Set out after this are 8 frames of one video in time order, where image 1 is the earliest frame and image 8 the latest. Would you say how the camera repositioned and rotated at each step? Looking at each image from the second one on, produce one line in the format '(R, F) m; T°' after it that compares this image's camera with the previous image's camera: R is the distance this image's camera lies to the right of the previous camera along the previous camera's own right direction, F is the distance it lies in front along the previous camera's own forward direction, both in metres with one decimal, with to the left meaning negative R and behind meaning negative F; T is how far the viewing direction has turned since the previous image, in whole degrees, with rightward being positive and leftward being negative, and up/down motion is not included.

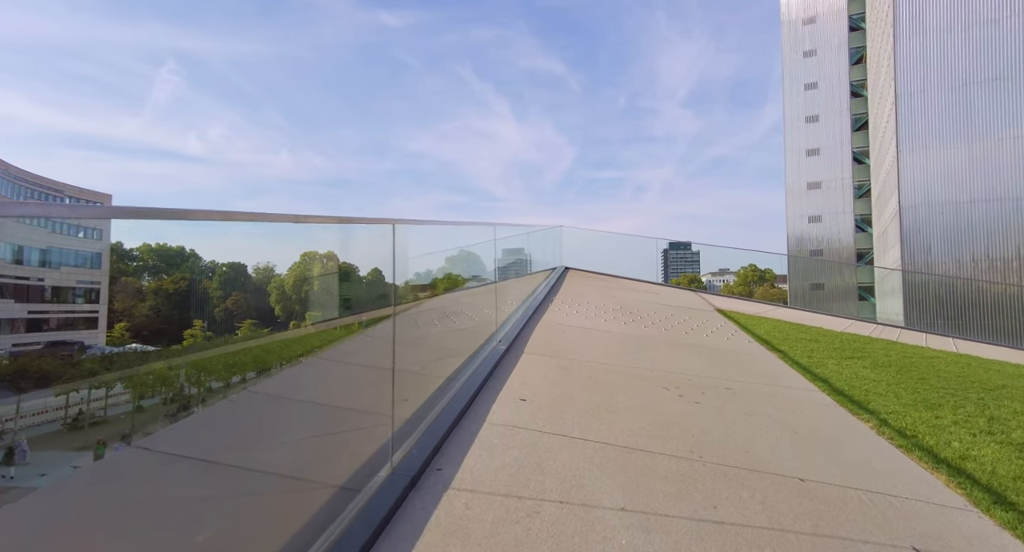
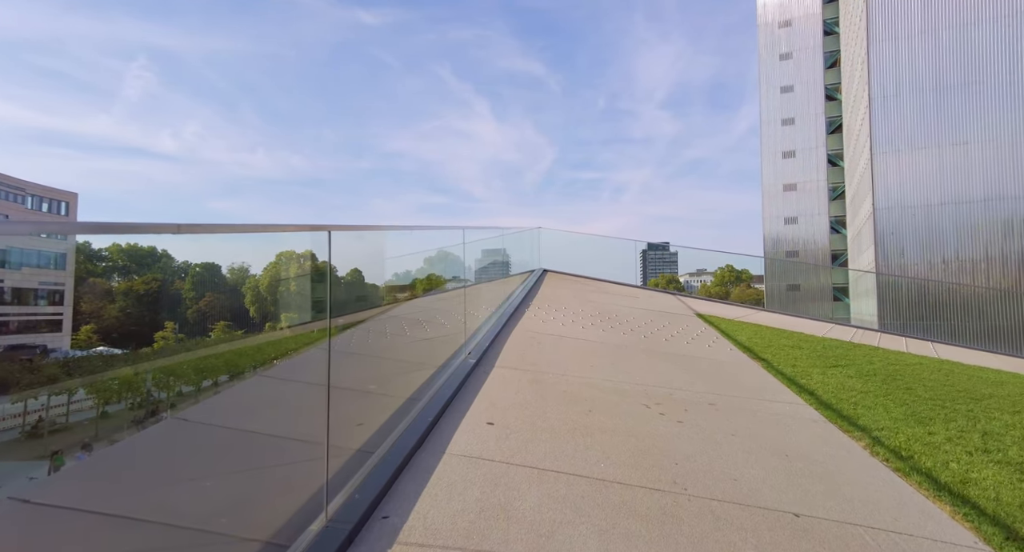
(+0.1, +0.2) m; +2°
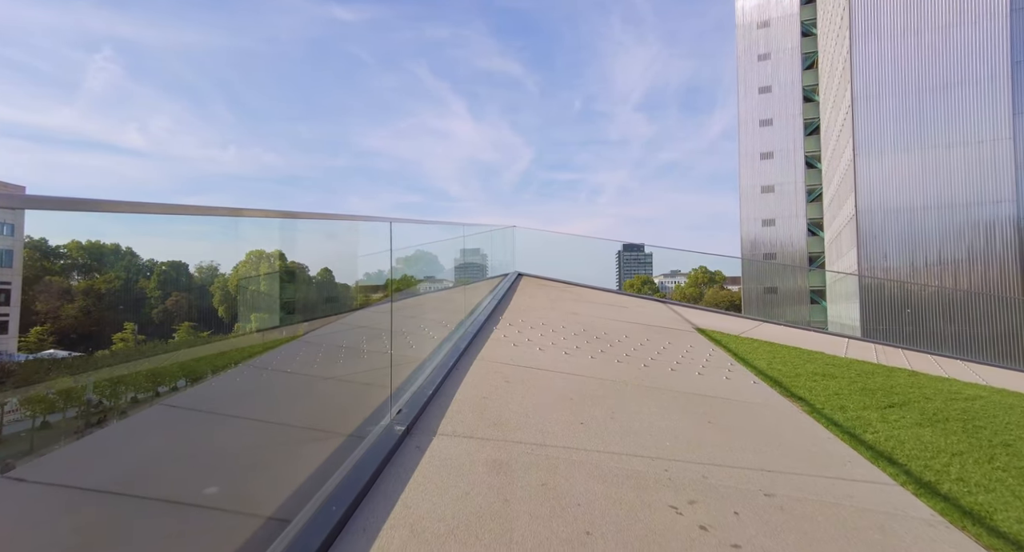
(+0.1, +0.9) m; +3°
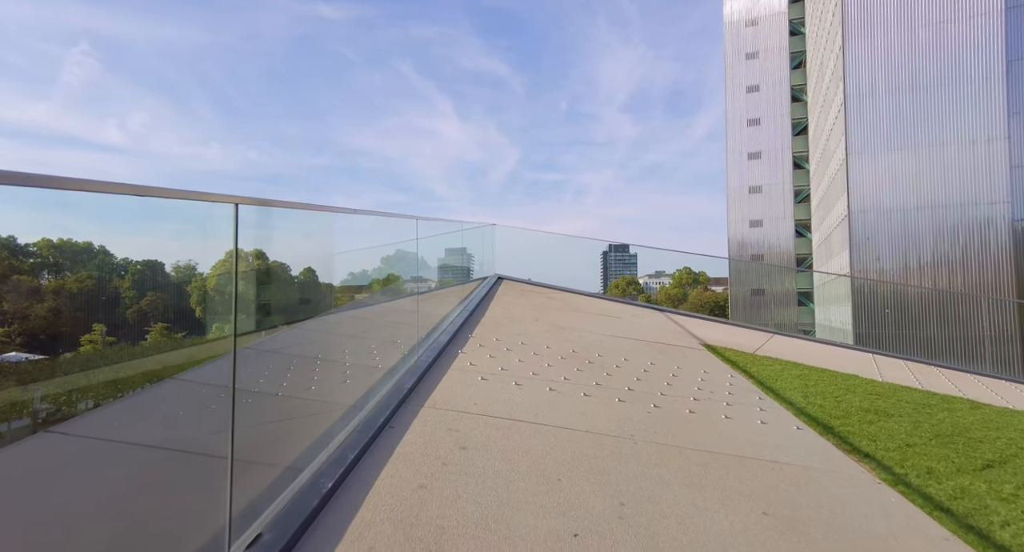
(+0.1, +0.7) m; +2°
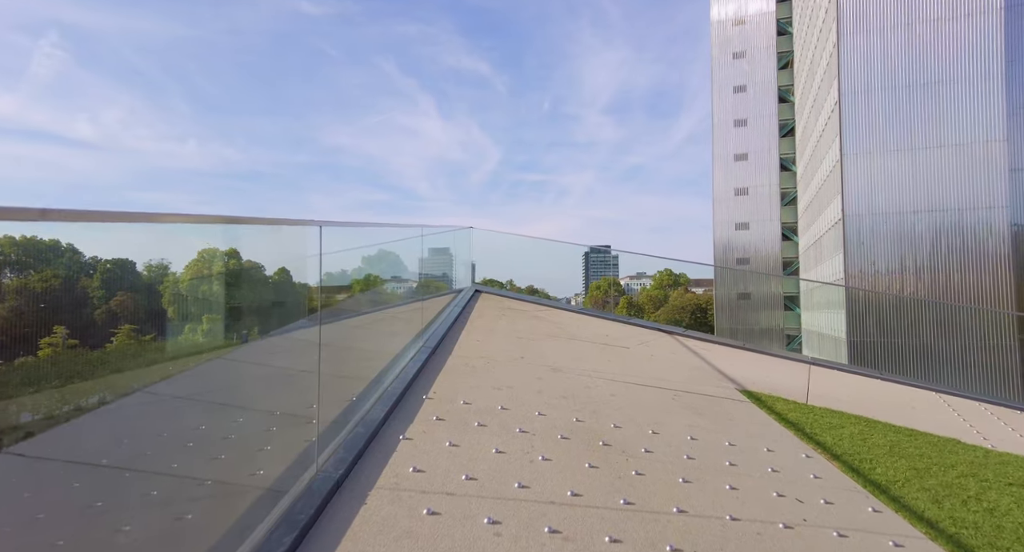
(0.0, +1.0) m; +2°
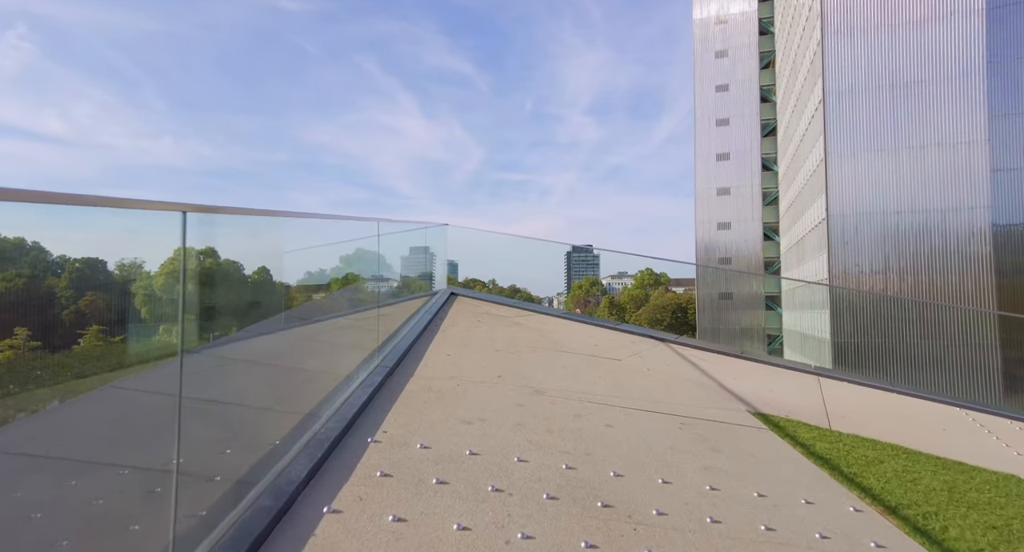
(-0.1, +0.3) m; +2°
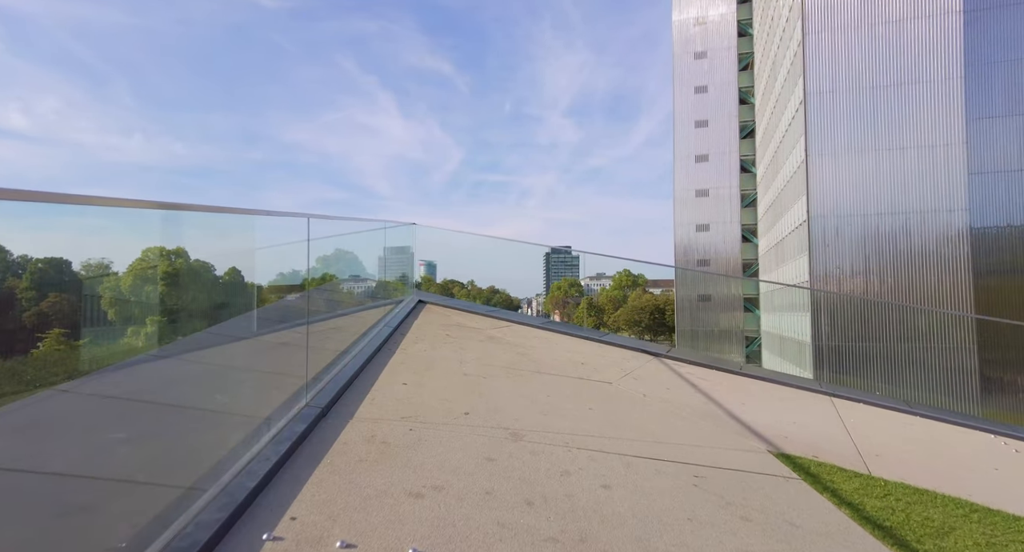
(-0.2, +0.3) m; +3°
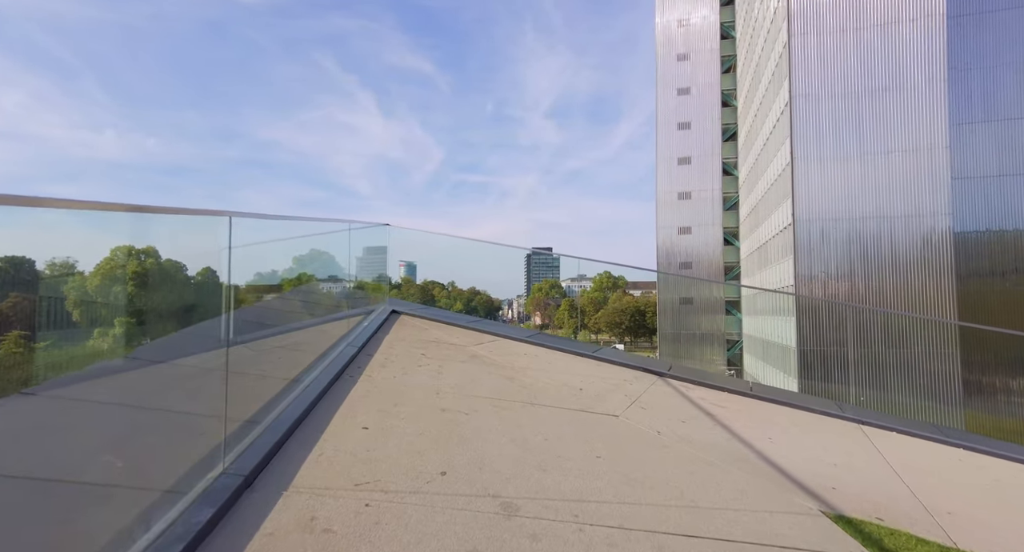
(-0.2, +0.3) m; +2°
